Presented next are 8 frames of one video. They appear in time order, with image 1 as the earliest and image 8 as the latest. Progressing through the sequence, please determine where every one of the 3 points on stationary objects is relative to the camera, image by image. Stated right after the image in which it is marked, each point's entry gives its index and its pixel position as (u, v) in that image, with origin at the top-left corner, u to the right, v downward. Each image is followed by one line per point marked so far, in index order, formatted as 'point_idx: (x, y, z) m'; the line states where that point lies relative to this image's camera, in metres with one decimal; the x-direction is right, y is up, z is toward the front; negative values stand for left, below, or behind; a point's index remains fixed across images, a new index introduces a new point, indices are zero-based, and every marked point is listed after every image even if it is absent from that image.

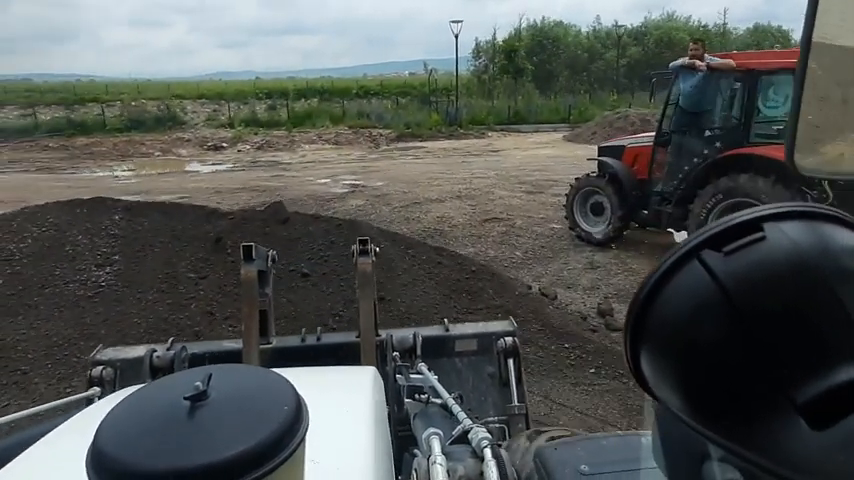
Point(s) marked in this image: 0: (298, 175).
0: (-2.8, +1.4, +15.8) m
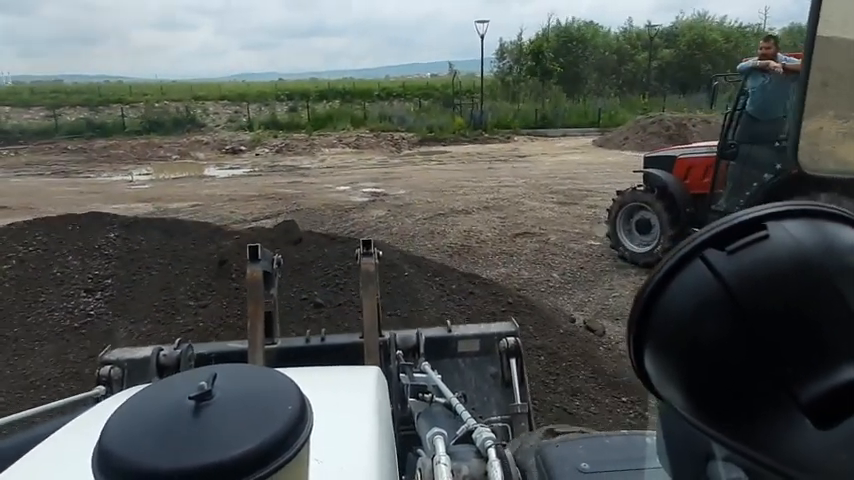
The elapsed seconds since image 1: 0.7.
0: (-2.3, +1.2, +15.1) m
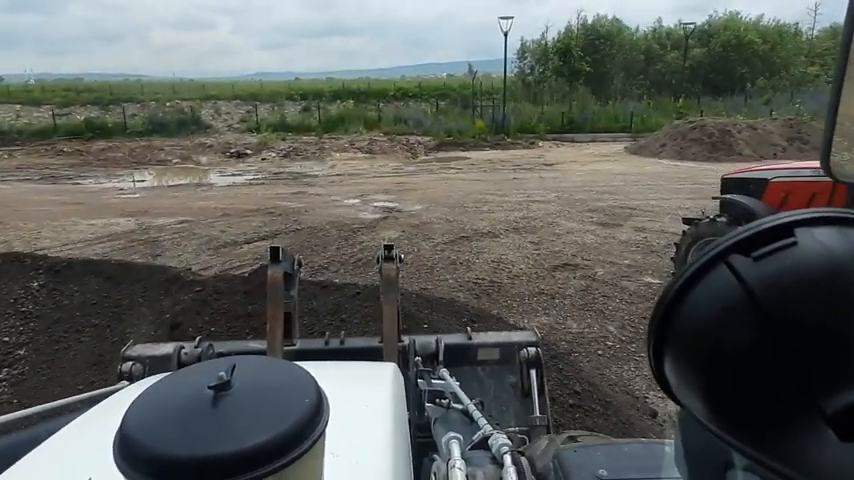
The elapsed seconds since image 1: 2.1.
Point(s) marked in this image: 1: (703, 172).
0: (-1.9, +0.9, +13.6) m
1: (+5.7, +1.4, +15.1) m
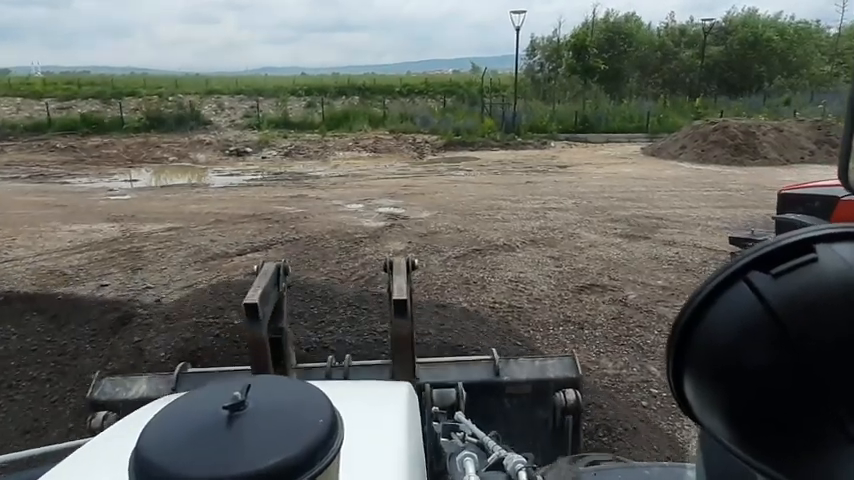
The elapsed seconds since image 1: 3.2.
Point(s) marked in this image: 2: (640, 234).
0: (-1.8, +0.8, +12.8) m
1: (+5.9, +1.2, +14.2) m
2: (+2.7, +0.1, +9.3) m
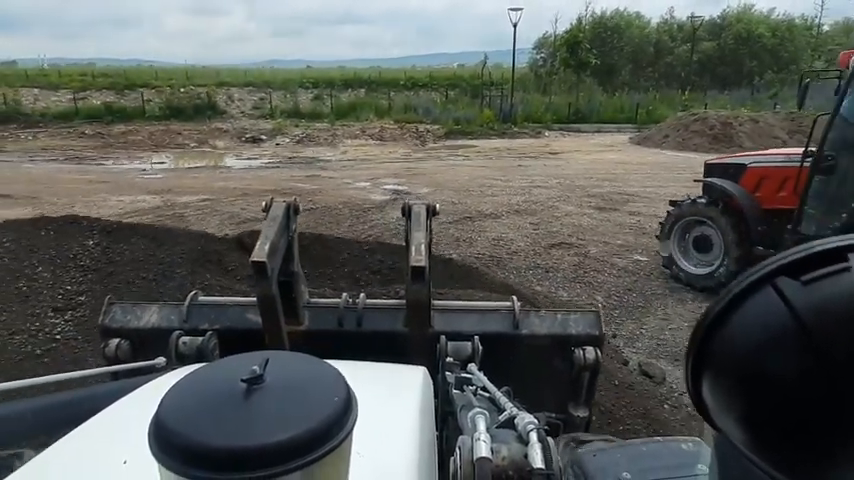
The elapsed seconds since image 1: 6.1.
0: (-1.8, +1.2, +14.3) m
1: (+5.9, +1.7, +15.7) m
2: (+2.7, +0.5, +10.7) m
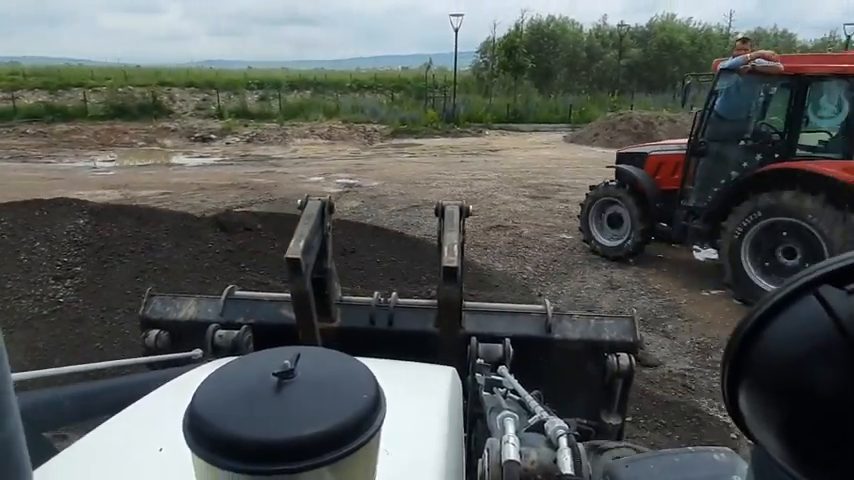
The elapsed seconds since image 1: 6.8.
0: (-2.8, +1.4, +15.1) m
1: (+4.7, +1.9, +17.1) m
2: (+1.9, +0.7, +11.9) m
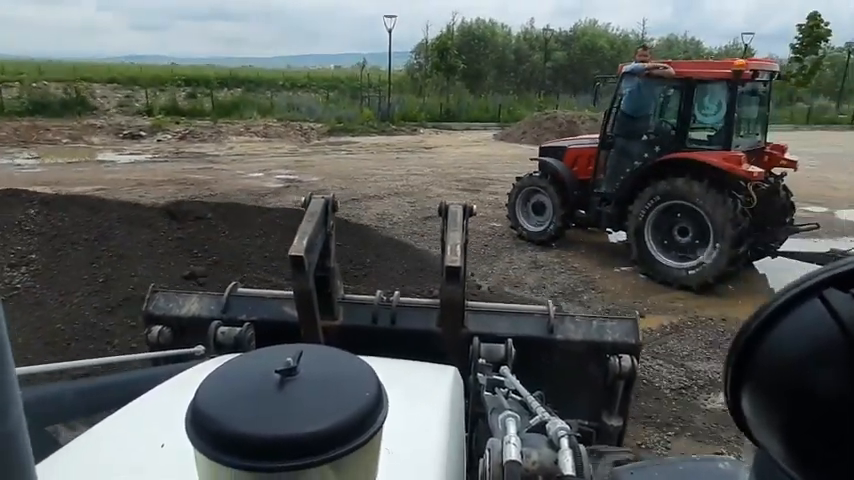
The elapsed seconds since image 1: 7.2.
0: (-4.2, +1.5, +15.5) m
1: (+3.1, +2.1, +18.1) m
2: (+0.8, +0.9, +12.7) m
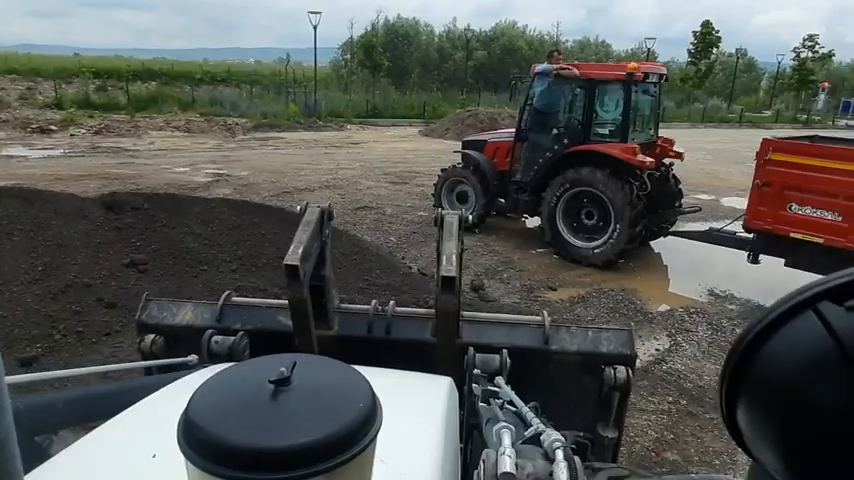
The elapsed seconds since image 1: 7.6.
0: (-5.7, +1.7, +15.6) m
1: (+1.3, +2.3, +19.0) m
2: (-0.5, +1.1, +13.4) m
